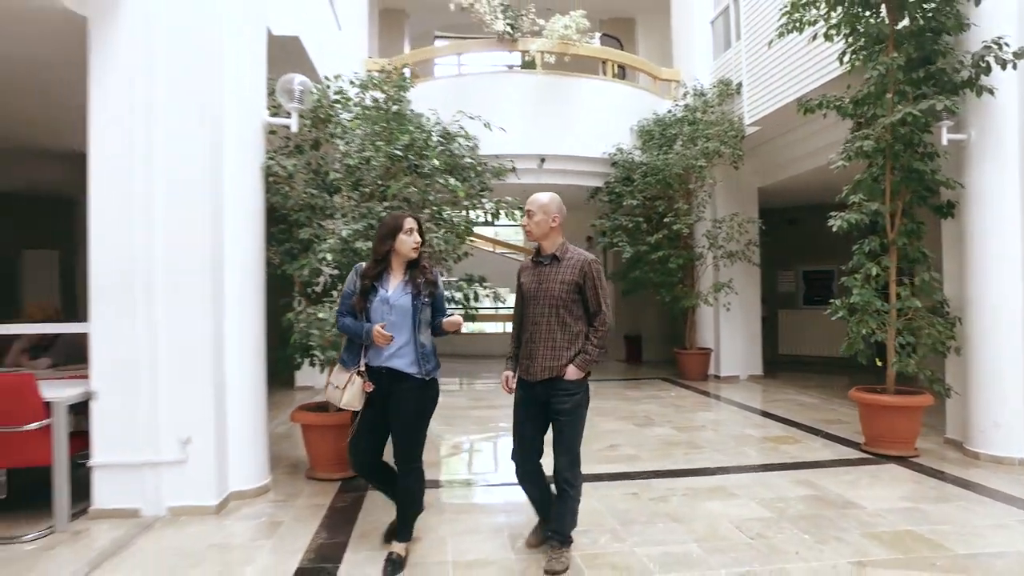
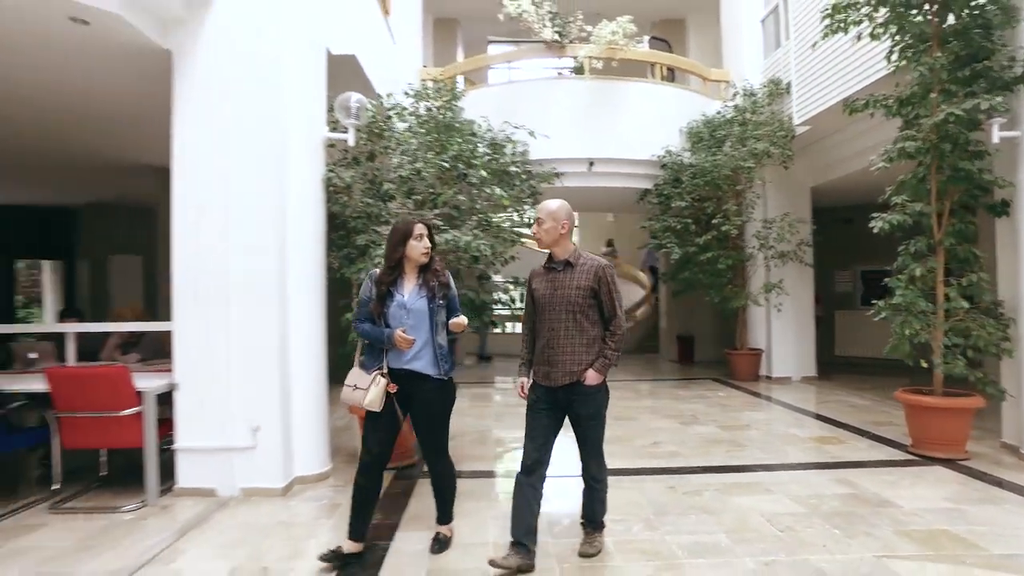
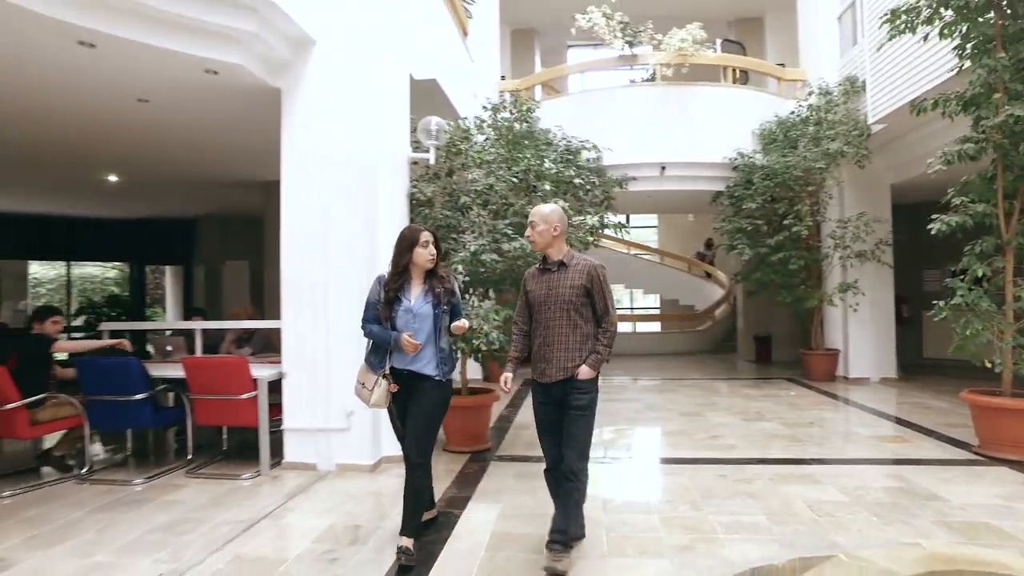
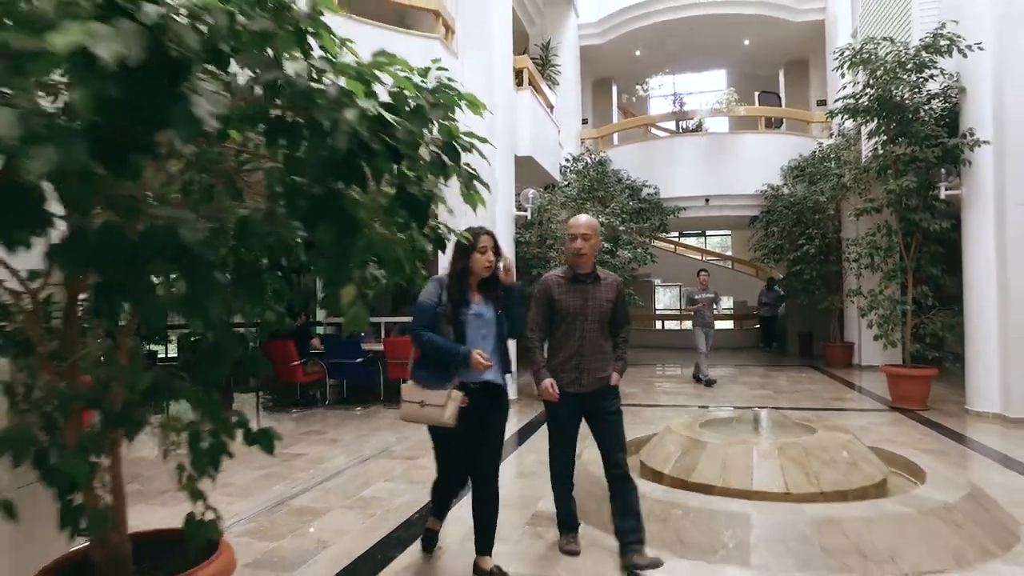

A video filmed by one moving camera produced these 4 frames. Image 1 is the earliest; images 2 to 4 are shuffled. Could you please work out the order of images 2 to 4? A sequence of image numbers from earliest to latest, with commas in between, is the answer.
2, 3, 4
